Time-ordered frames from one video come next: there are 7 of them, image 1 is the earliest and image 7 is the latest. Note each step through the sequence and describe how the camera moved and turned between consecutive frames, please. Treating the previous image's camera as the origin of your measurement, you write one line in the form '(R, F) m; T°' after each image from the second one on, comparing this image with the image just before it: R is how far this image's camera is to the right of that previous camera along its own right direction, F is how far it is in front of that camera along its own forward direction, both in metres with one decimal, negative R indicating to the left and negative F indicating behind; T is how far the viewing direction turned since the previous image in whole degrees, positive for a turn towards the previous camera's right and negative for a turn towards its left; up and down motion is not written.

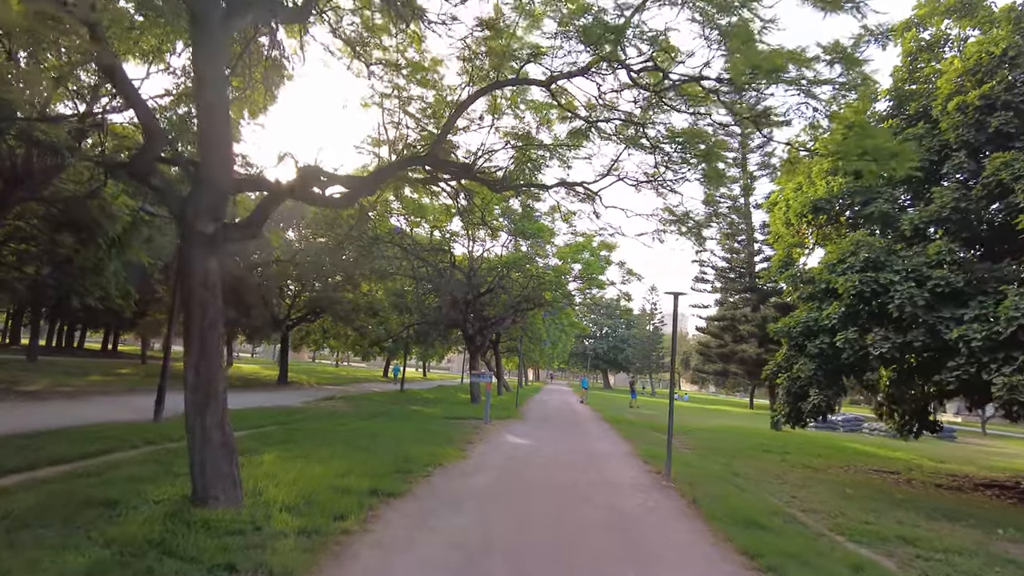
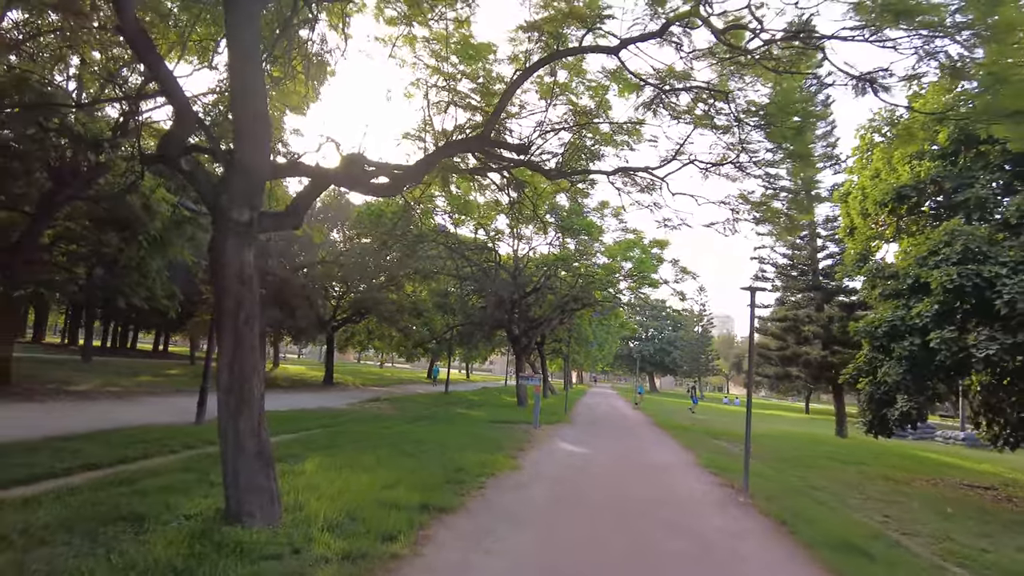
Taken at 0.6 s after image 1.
(-0.3, +0.9) m; -4°
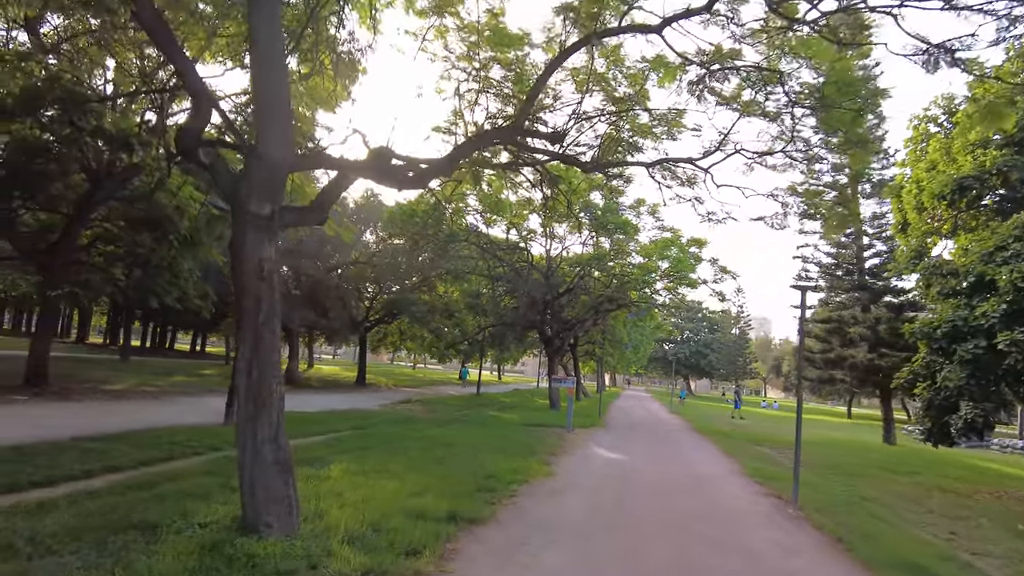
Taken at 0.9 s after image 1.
(0.0, +0.5) m; -3°
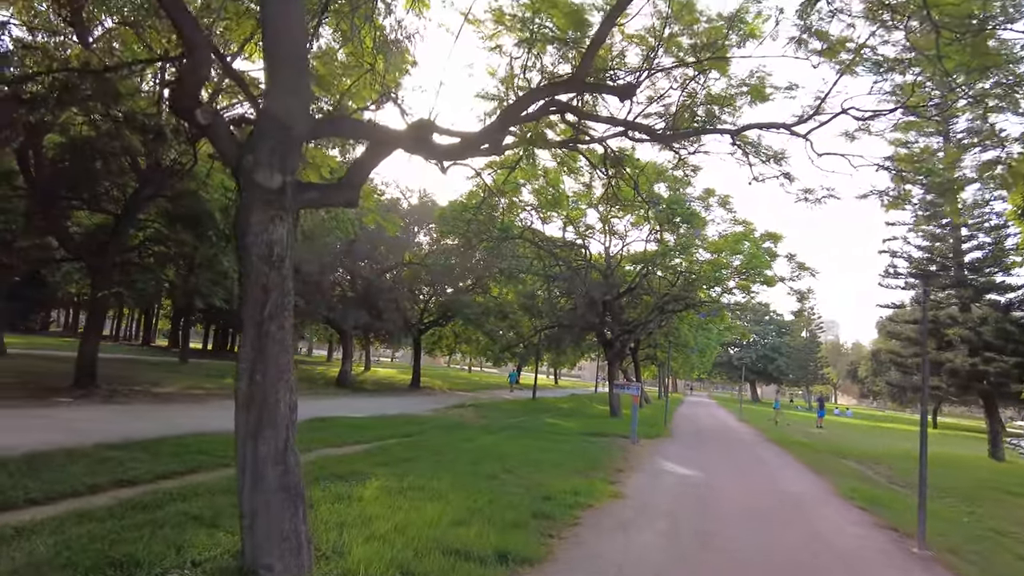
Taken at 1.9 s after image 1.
(0.0, +1.3) m; -5°
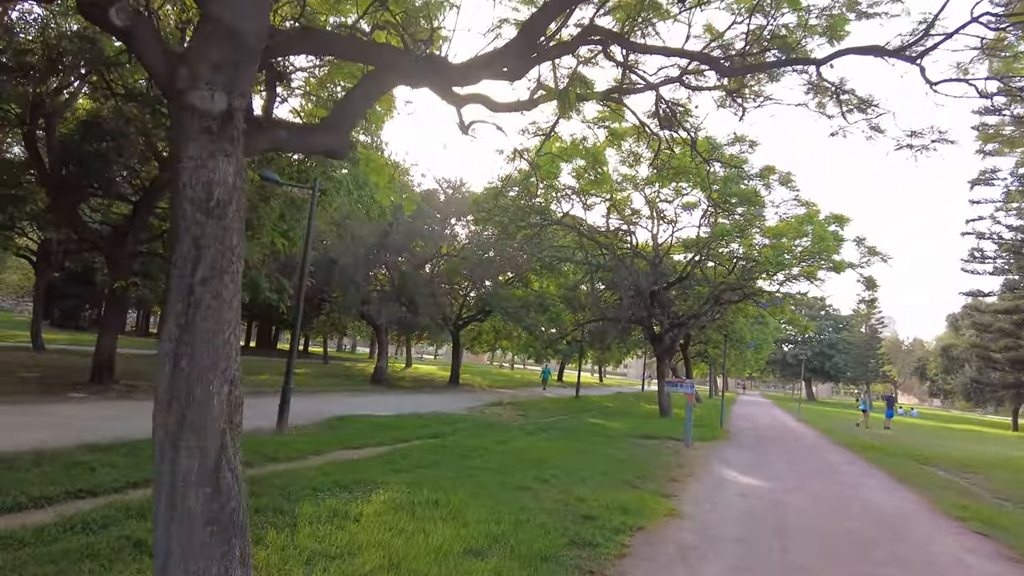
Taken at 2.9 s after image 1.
(+0.1, +1.5) m; -4°
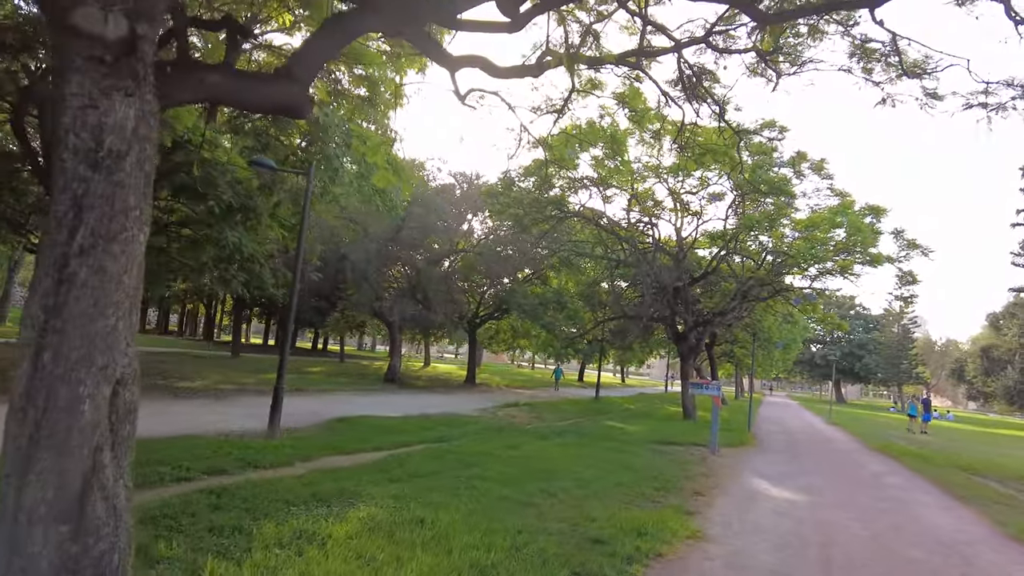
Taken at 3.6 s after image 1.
(+0.2, +1.0) m; -2°
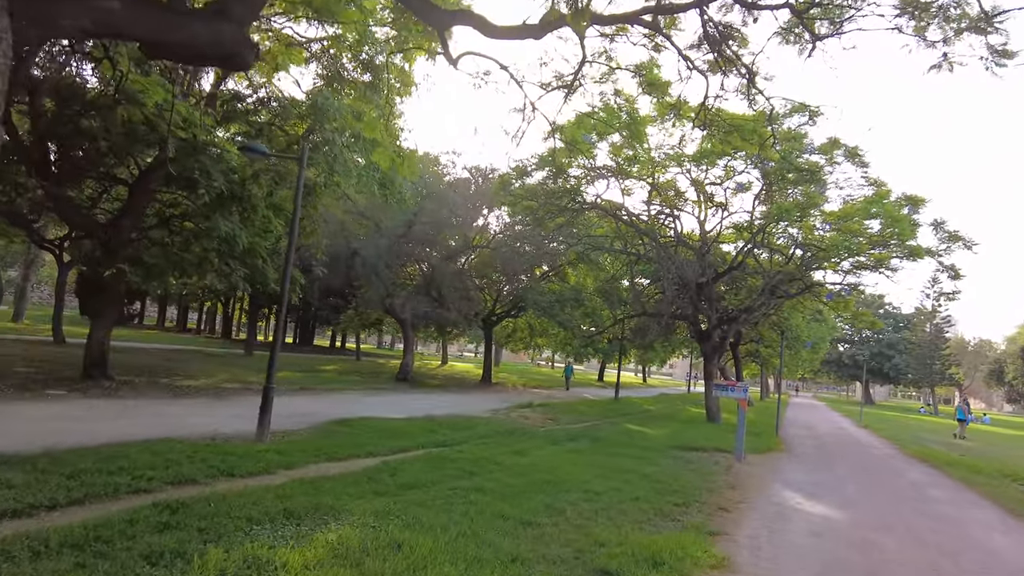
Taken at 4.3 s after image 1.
(+0.2, +0.9) m; -2°
